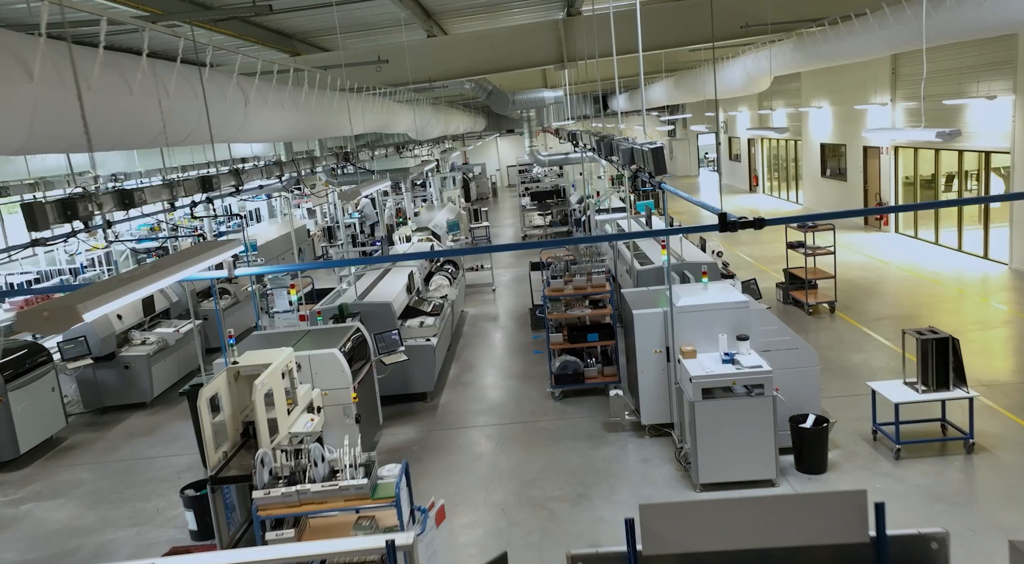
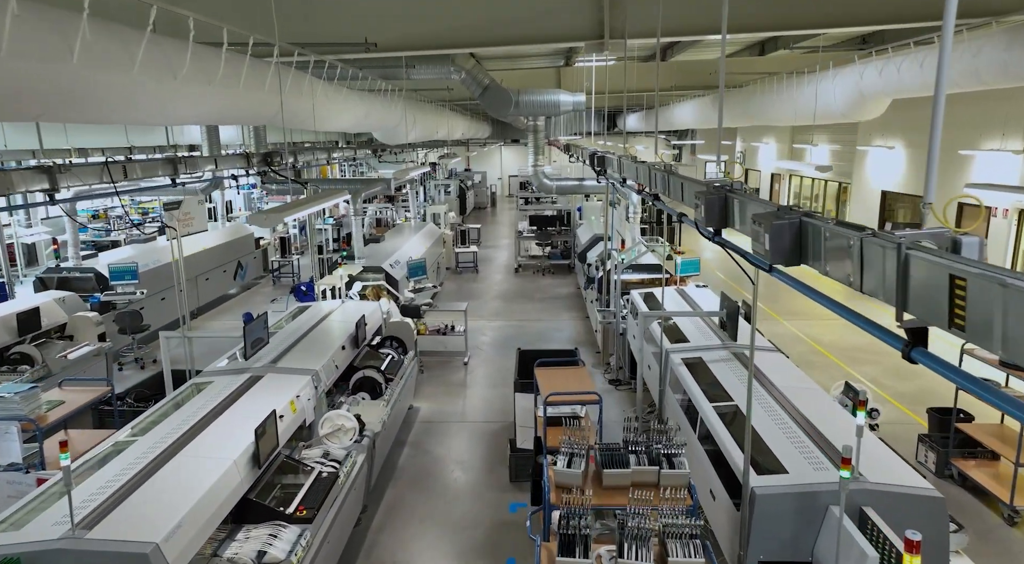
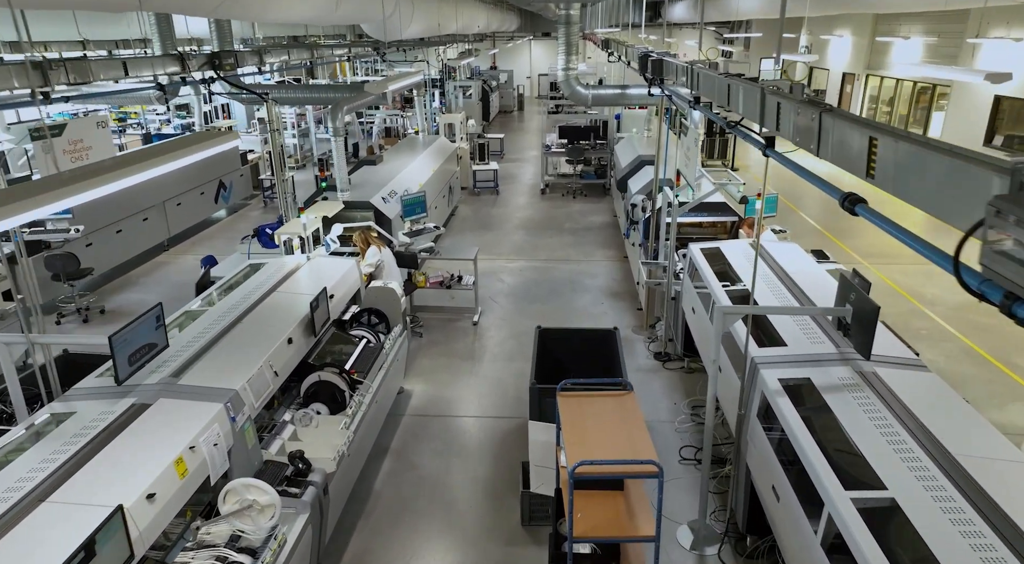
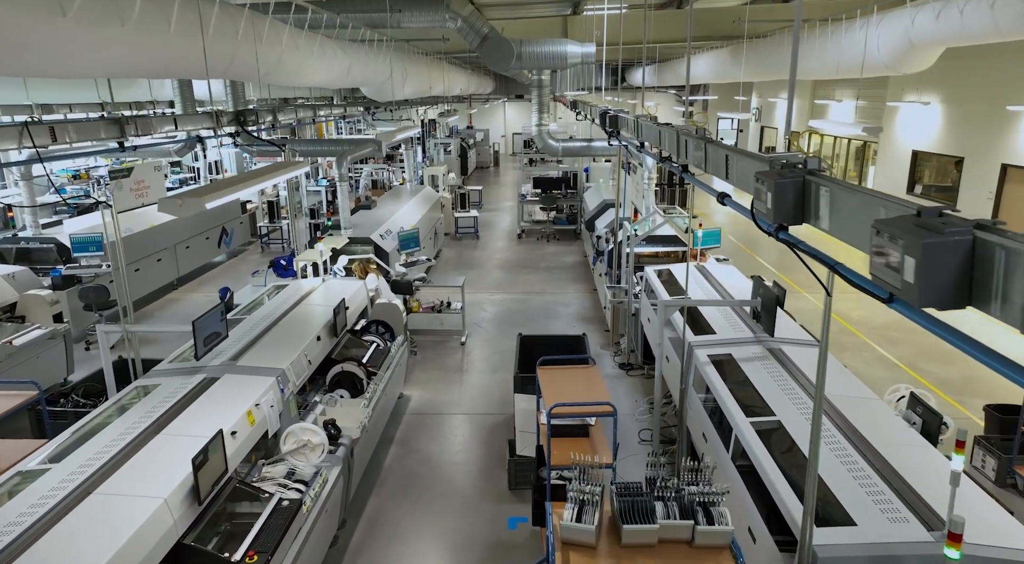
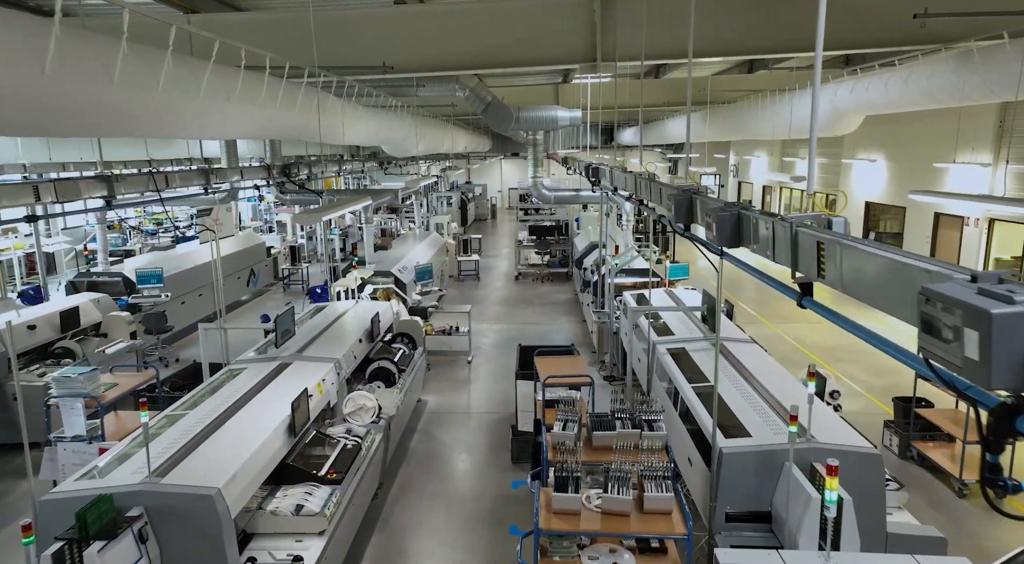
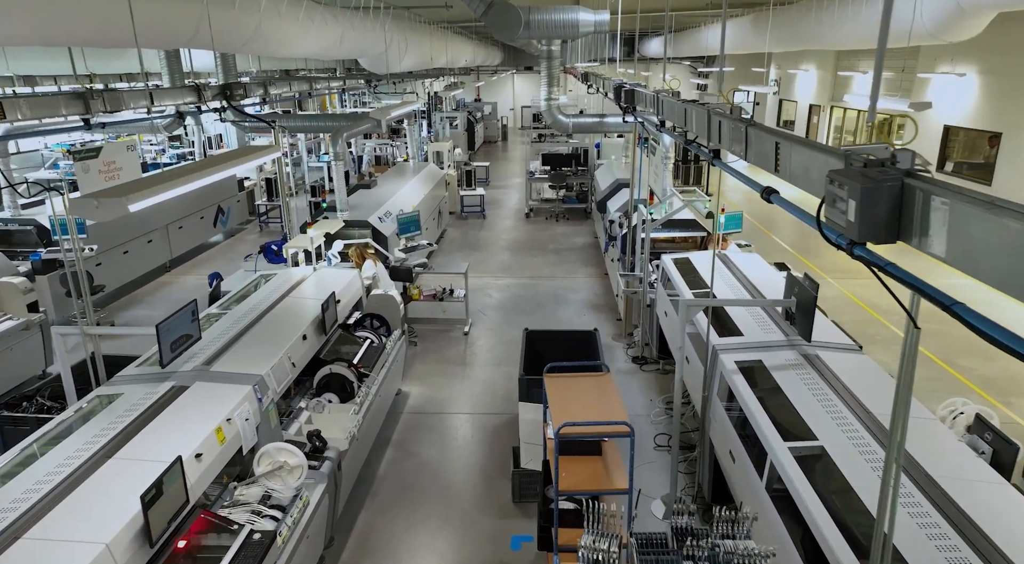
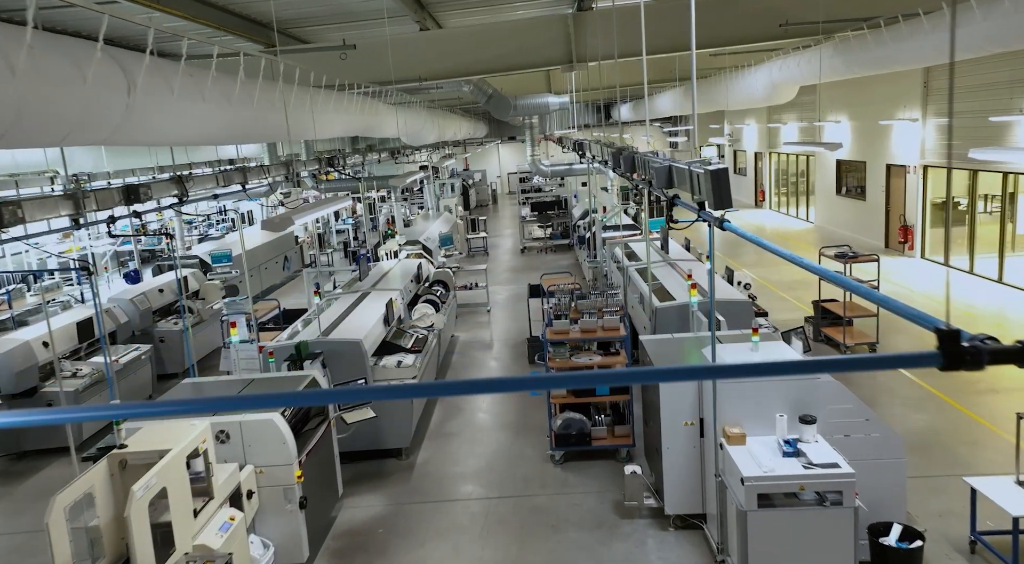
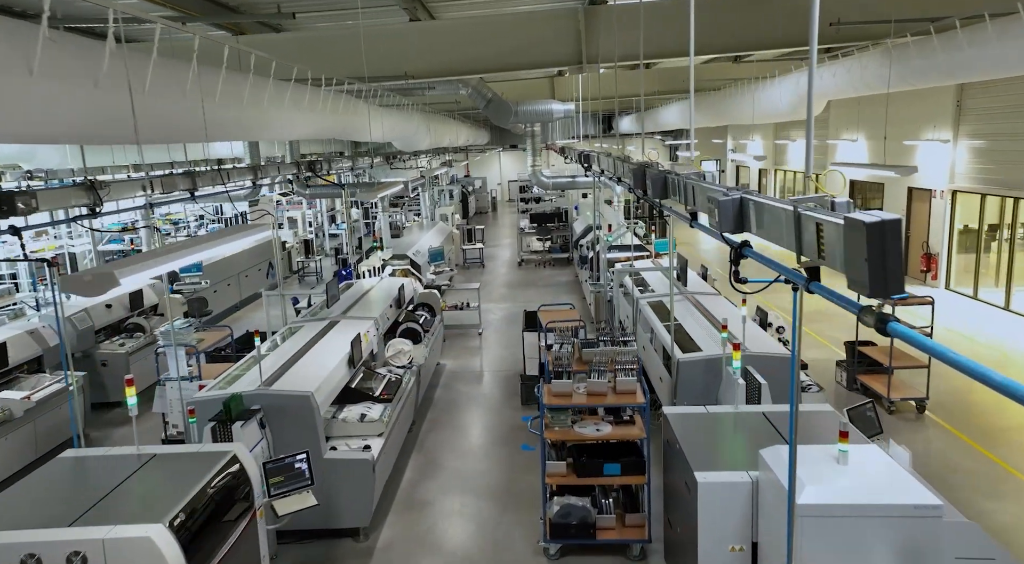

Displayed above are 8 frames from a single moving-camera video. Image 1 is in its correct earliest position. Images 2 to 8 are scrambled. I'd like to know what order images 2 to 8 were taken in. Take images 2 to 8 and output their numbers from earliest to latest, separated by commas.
7, 8, 5, 2, 4, 6, 3
